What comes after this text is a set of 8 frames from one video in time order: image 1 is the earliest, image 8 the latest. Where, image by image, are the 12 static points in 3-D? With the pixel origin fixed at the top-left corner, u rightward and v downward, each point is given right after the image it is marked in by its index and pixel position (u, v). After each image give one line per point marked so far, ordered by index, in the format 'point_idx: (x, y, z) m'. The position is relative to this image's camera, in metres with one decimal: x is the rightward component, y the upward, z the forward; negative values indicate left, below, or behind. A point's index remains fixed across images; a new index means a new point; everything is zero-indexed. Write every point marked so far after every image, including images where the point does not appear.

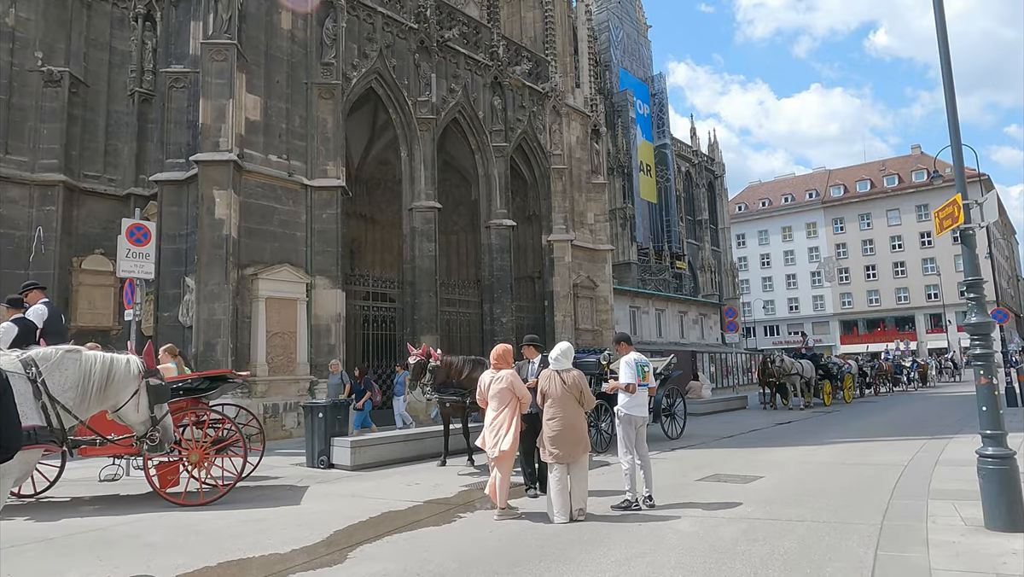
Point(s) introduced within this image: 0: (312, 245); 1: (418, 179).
0: (-4.8, +1.0, +15.8) m
1: (-2.6, +3.1, +18.6) m
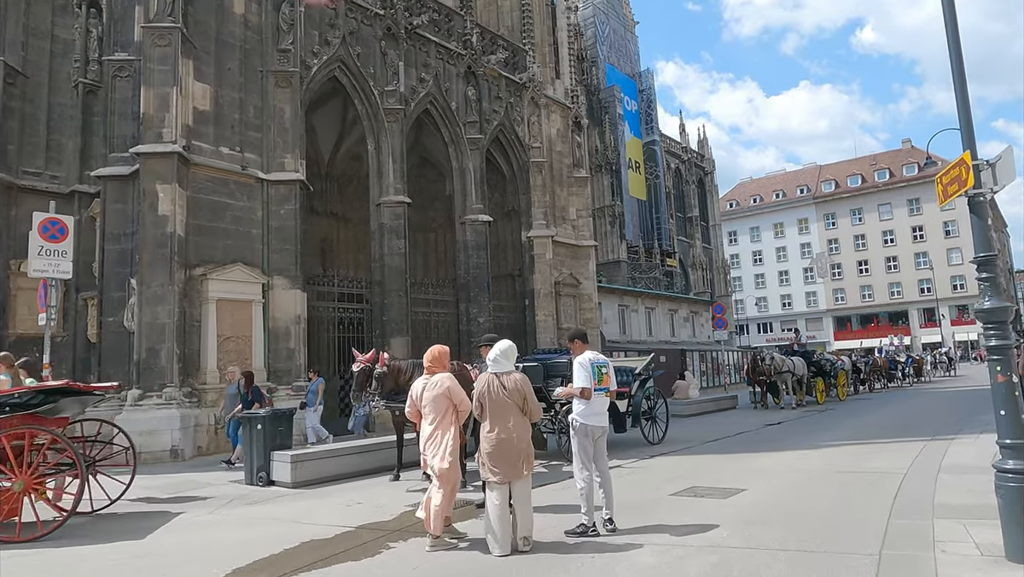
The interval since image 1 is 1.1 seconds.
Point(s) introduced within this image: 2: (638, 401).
0: (-5.4, +1.0, +14.8) m
1: (-3.3, +3.1, +17.7) m
2: (+2.3, -2.0, +12.1) m
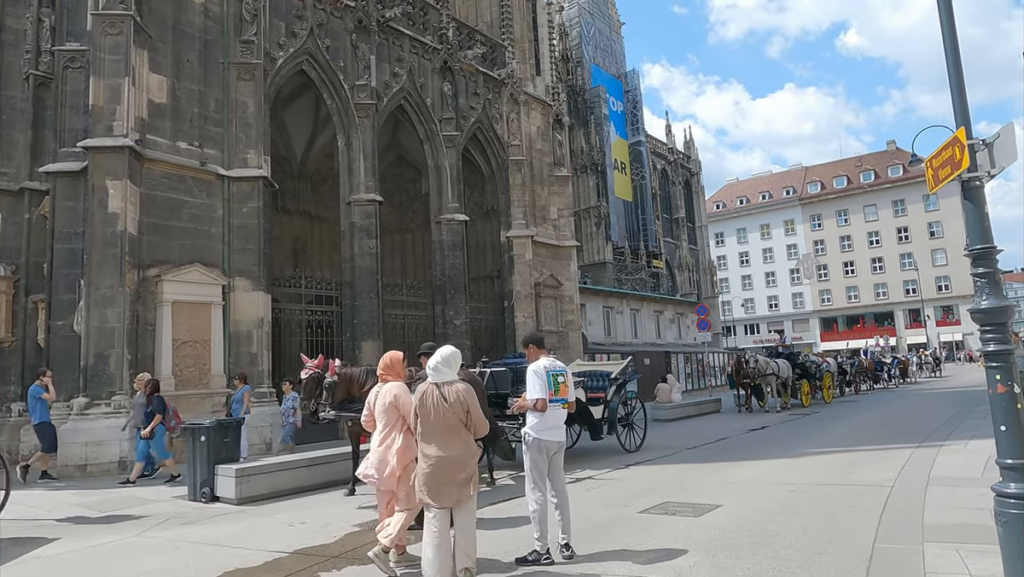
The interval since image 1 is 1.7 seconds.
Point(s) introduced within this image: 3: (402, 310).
0: (-6.0, +1.0, +14.1) m
1: (-4.0, +3.0, +17.0) m
2: (+1.8, -2.0, +11.5) m
3: (-3.2, -0.6, +19.2) m
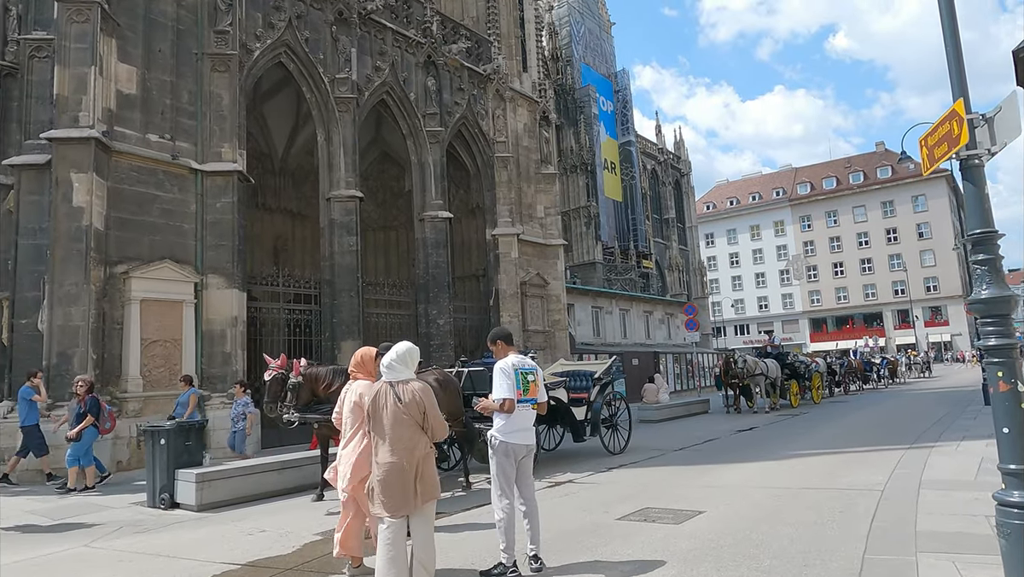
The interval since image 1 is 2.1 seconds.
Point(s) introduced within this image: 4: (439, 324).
0: (-6.3, +1.0, +13.7) m
1: (-4.4, +3.1, +16.6) m
2: (+1.4, -2.0, +11.2) m
3: (-3.6, -0.6, +18.8) m
4: (-2.1, -1.0, +18.7) m
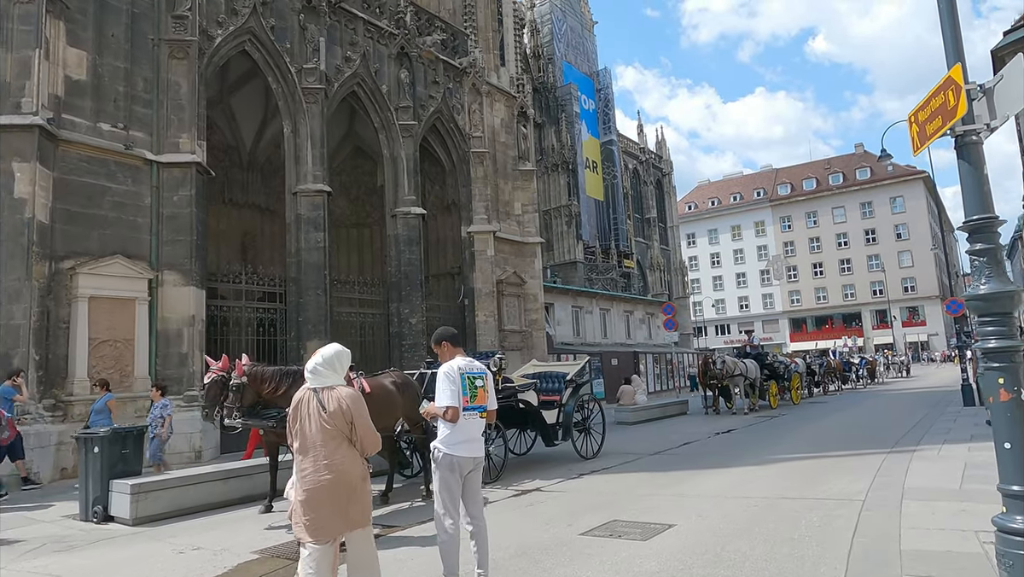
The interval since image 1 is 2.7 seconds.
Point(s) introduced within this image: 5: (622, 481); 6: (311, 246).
0: (-6.9, +1.1, +13.0) m
1: (-5.0, +3.1, +16.0) m
2: (+0.9, -2.0, +10.7) m
3: (-4.3, -0.5, +18.2) m
4: (-2.8, -0.9, +18.2) m
5: (+1.4, -2.5, +8.6) m
6: (-4.8, +1.0, +15.8) m
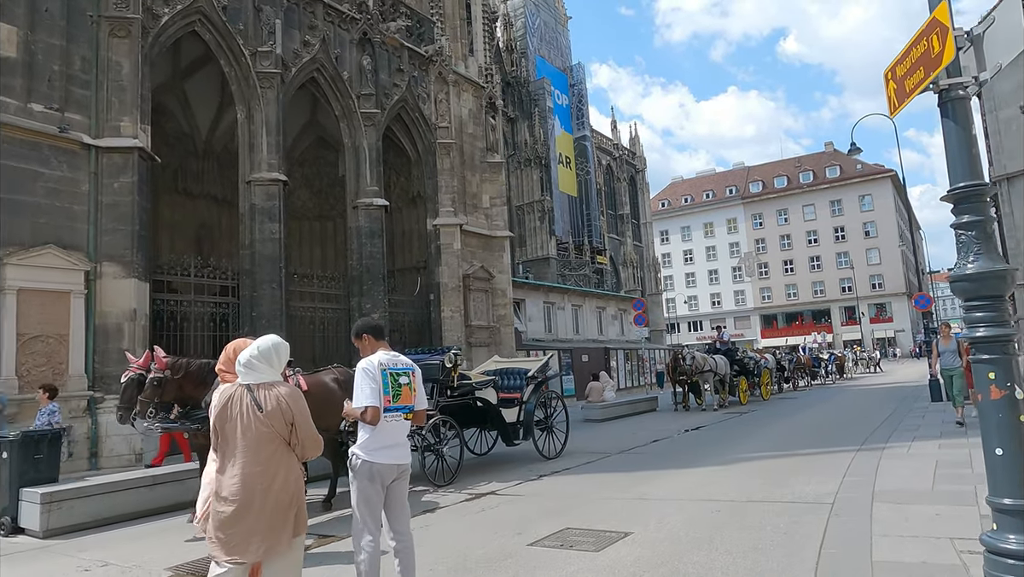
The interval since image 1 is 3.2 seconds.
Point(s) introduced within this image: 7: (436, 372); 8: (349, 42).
0: (-7.6, +1.2, +12.2) m
1: (-5.8, +3.3, +15.3) m
2: (+0.3, -1.8, +10.2) m
3: (-5.2, -0.4, +17.5) m
4: (-3.7, -0.8, +17.6) m
5: (+0.9, -2.4, +8.1) m
6: (-5.6, +1.2, +15.1) m
7: (-1.0, -1.1, +9.0) m
8: (-4.5, +6.8, +18.2) m
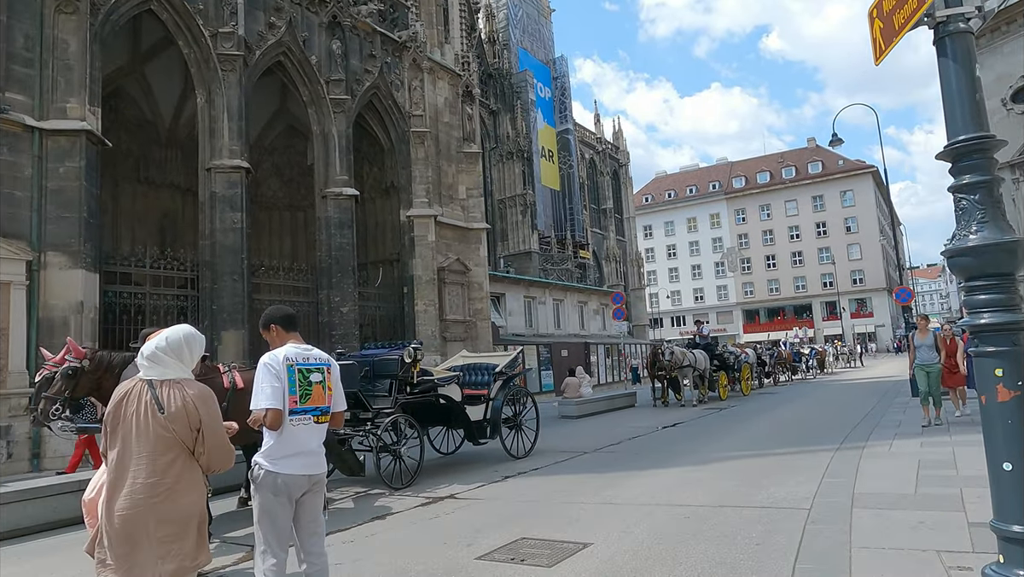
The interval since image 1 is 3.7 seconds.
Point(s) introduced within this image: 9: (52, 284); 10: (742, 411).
0: (-8.2, +1.4, +11.5) m
1: (-6.4, +3.5, +14.6) m
2: (-0.2, -1.7, +9.7) m
3: (-5.9, -0.2, +16.9) m
4: (-4.3, -0.6, +17.0) m
5: (+0.4, -2.3, +7.7) m
6: (-6.2, +1.3, +14.5) m
7: (-1.5, -1.0, +8.5) m
8: (-5.2, +7.0, +17.6) m
9: (-7.9, +0.1, +11.5) m
10: (+5.7, -3.0, +16.3) m
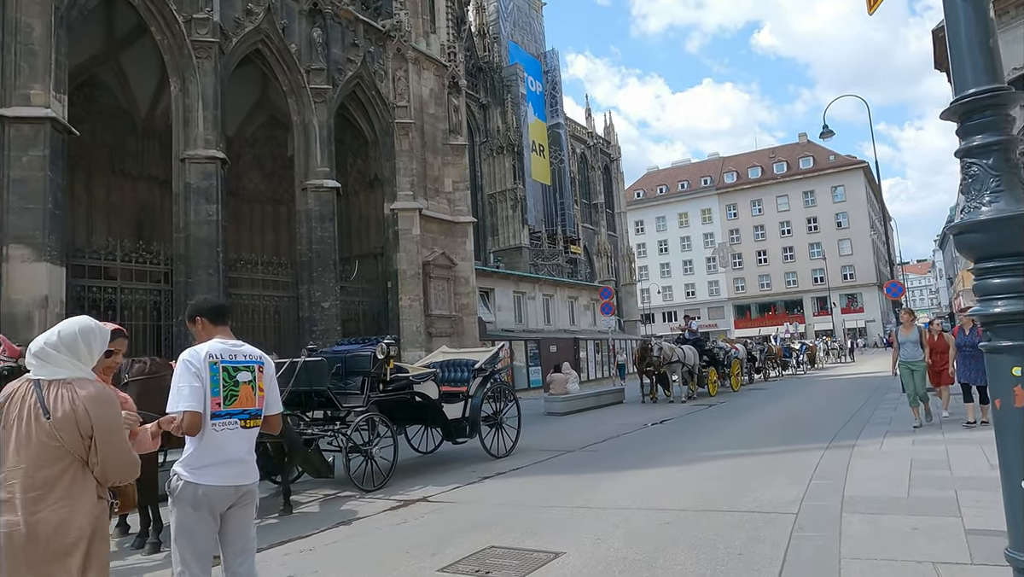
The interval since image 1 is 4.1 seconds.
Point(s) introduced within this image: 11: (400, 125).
0: (-8.5, +1.5, +11.1) m
1: (-6.8, +3.6, +14.2) m
2: (-0.5, -1.6, +9.4) m
3: (-6.2, 0.0, +16.5) m
4: (-4.7, -0.5, +16.6) m
5: (+0.1, -2.2, +7.3) m
6: (-6.5, +1.5, +14.0) m
7: (-1.8, -0.9, +8.1) m
8: (-5.5, +7.1, +17.1) m
9: (-8.2, +0.2, +11.0) m
10: (+5.3, -2.9, +16.1) m
11: (-3.3, +4.9, +19.8) m
